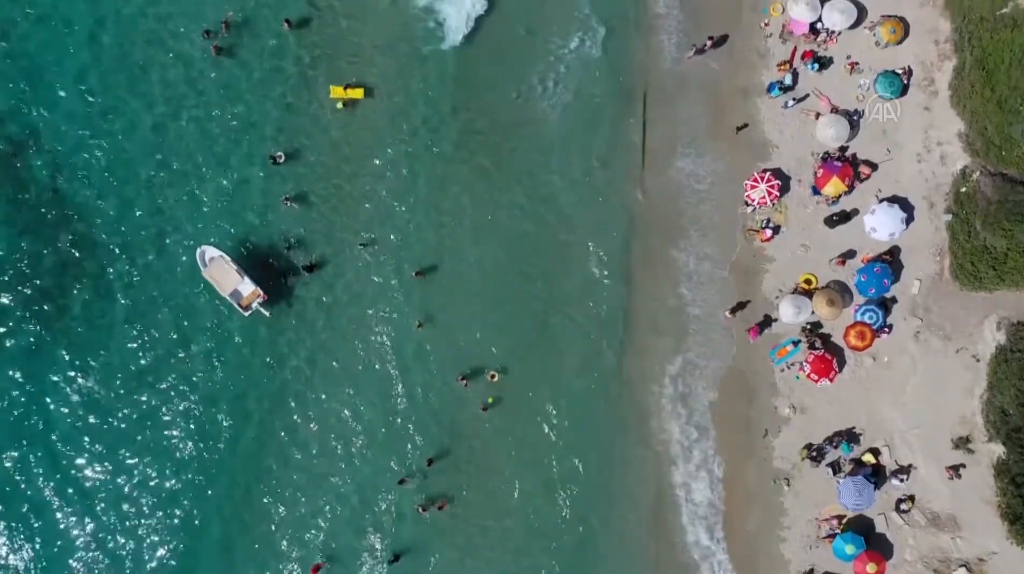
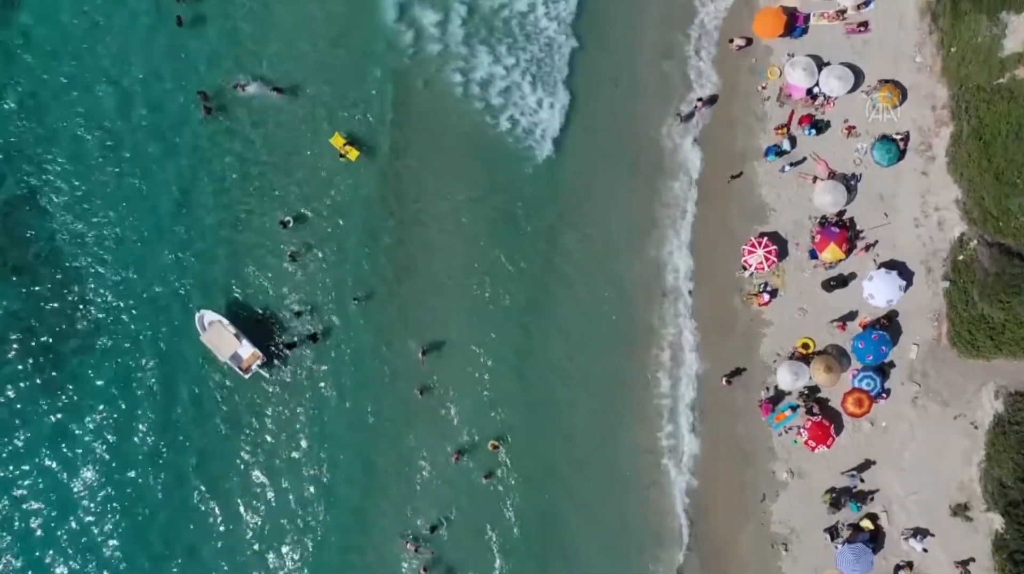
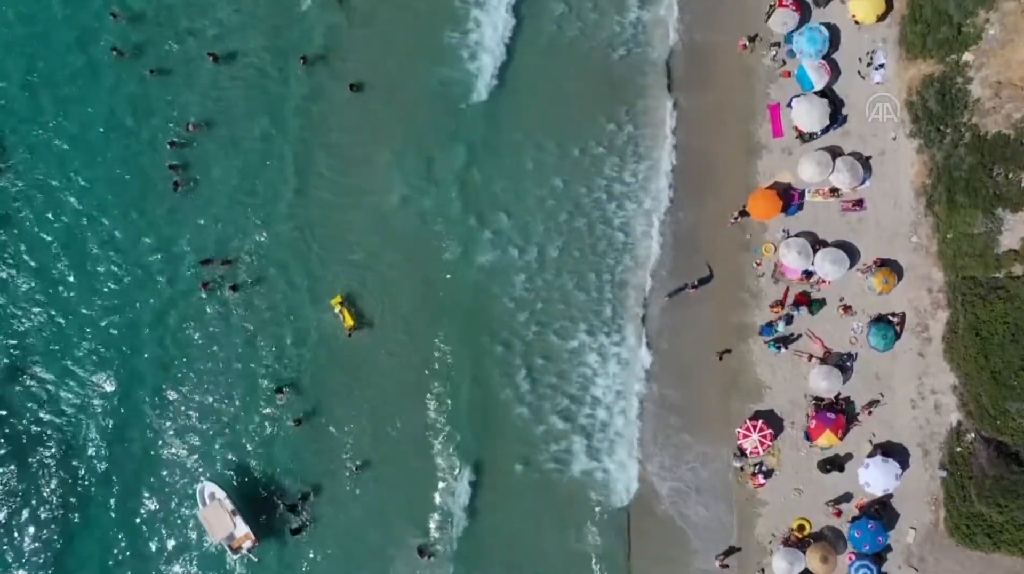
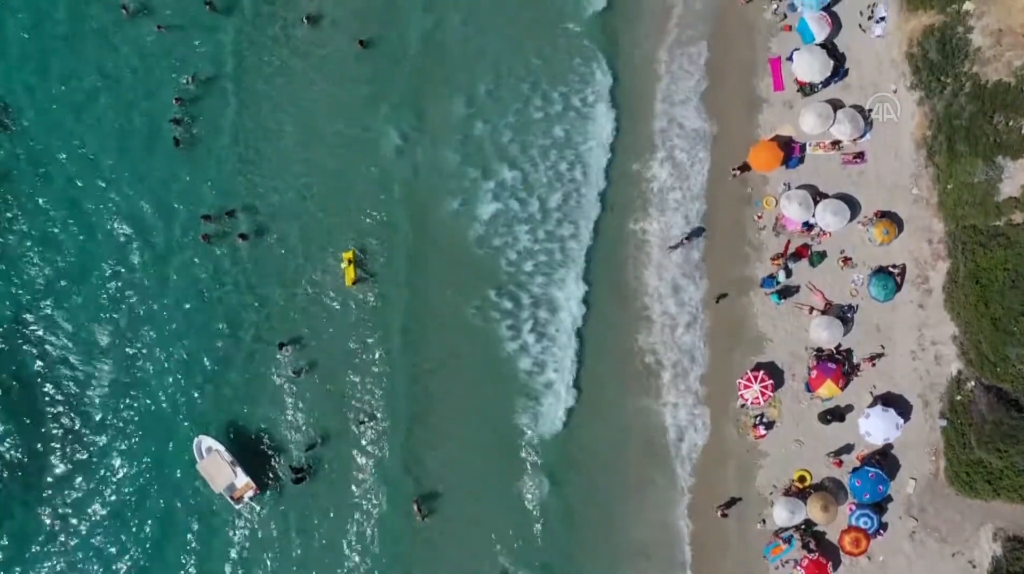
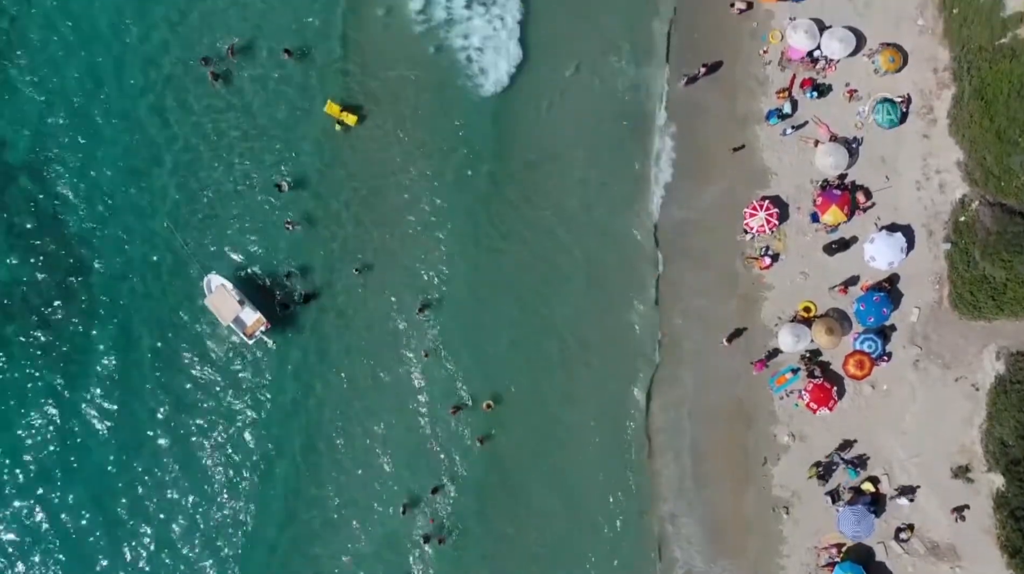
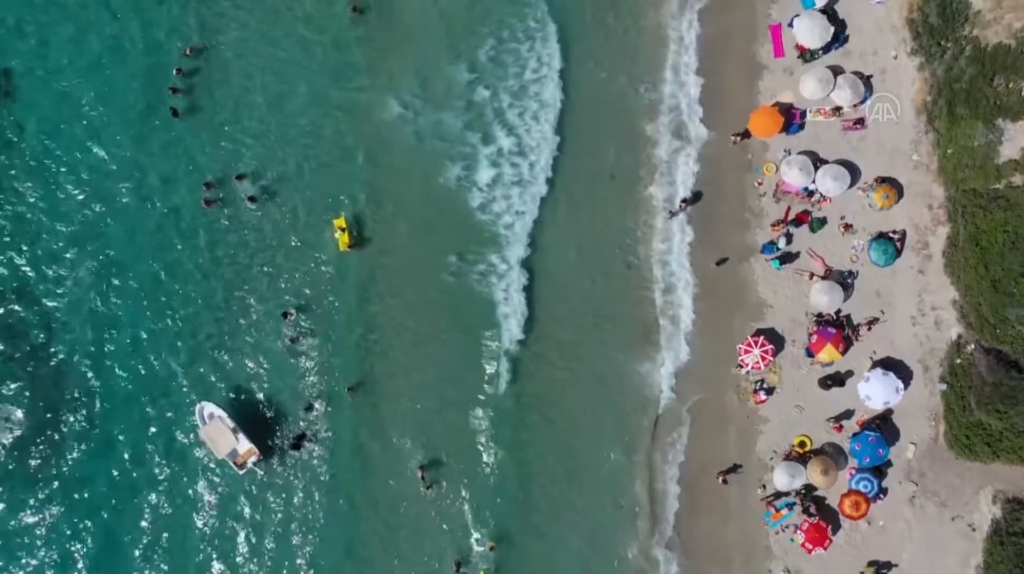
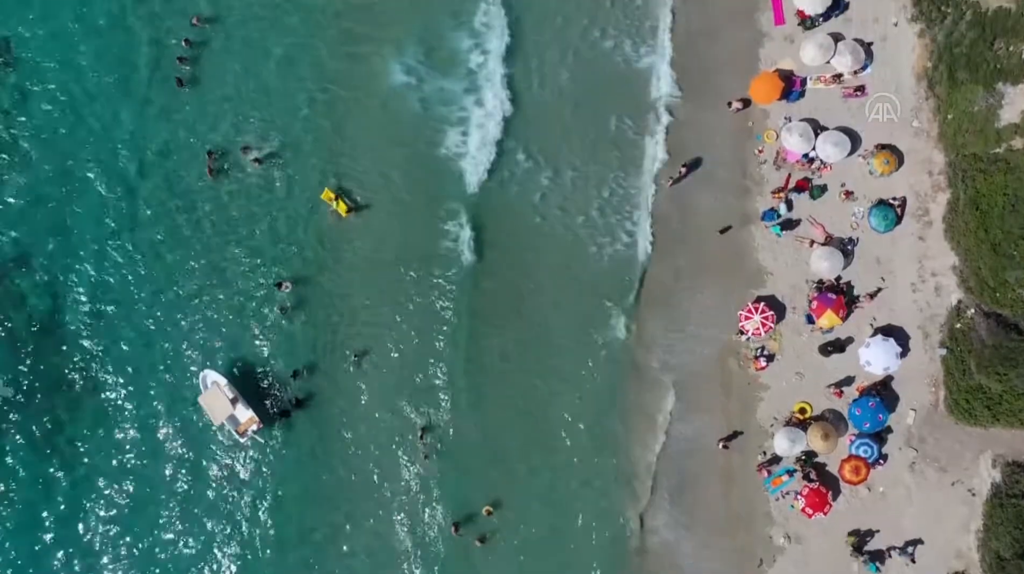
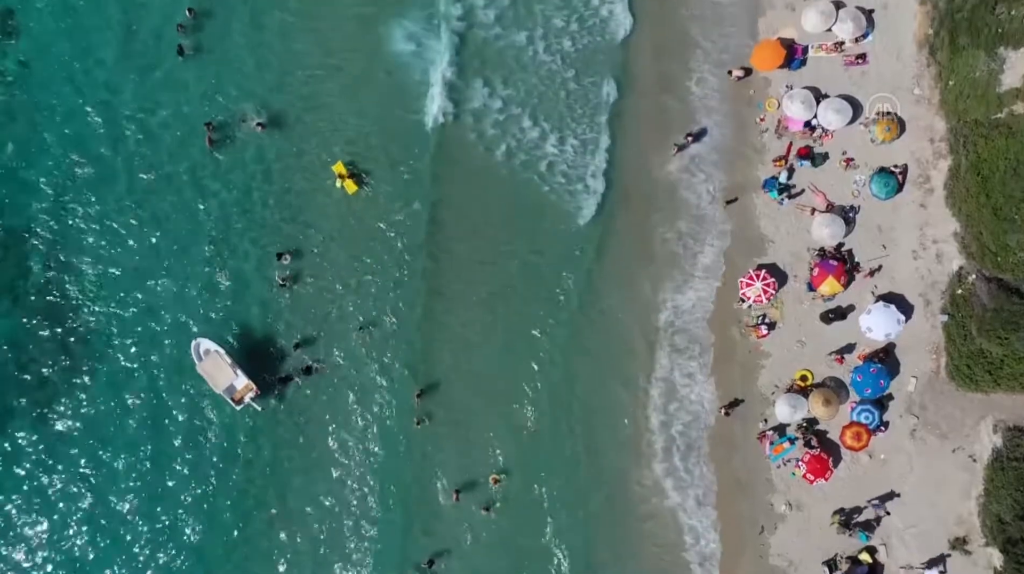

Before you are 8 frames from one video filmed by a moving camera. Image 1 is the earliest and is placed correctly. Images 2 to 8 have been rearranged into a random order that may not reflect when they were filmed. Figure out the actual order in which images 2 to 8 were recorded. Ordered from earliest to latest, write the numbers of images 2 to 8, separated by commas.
5, 2, 8, 7, 6, 4, 3
